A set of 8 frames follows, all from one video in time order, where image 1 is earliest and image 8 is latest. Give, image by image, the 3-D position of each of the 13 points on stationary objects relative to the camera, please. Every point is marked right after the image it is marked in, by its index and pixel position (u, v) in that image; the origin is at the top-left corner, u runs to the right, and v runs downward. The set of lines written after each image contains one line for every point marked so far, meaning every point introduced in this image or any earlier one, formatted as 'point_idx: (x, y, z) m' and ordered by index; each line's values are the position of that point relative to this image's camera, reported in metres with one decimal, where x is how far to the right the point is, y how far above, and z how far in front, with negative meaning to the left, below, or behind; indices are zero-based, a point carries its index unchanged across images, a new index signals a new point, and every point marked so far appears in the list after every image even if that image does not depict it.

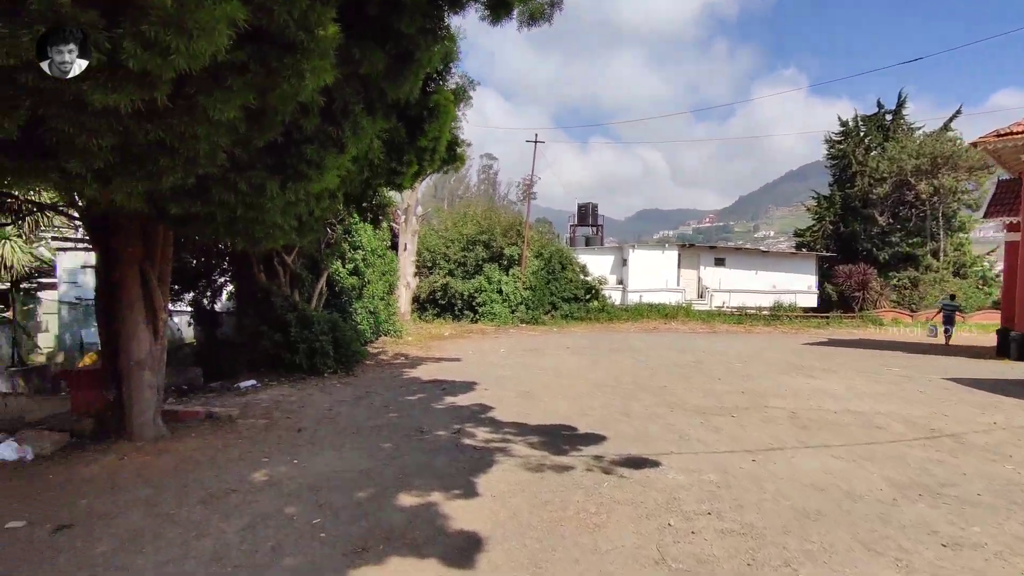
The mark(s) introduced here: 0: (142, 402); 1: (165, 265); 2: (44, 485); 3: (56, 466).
0: (-2.8, -0.9, +4.4) m
1: (-2.7, +0.2, +4.6) m
2: (-2.9, -1.2, +3.7) m
3: (-3.1, -1.2, +4.0) m
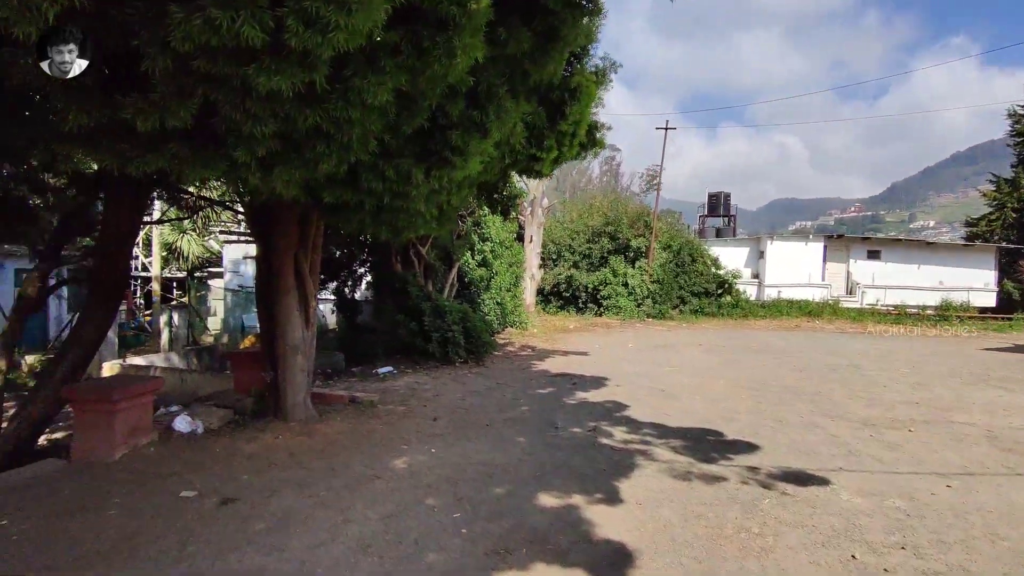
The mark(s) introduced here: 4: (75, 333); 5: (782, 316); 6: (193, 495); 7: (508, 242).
0: (-1.7, -0.8, +4.7) m
1: (-1.6, +0.3, +4.8) m
2: (-2.0, -1.1, +4.0) m
3: (-2.1, -1.1, +4.3) m
4: (-4.1, -0.4, +5.6) m
5: (+8.2, -0.8, +17.9) m
6: (-1.8, -1.2, +3.4) m
7: (-0.1, +1.0, +13.0) m
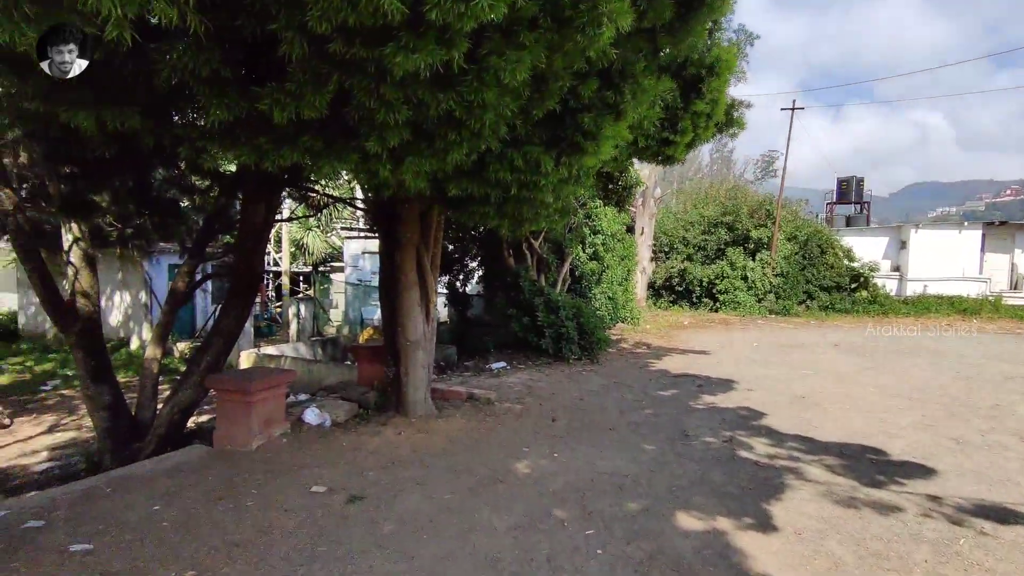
0: (-0.8, -0.7, +4.6) m
1: (-0.6, +0.3, +4.8) m
2: (-1.2, -1.1, +4.0) m
3: (-1.2, -1.1, +4.4) m
4: (-3.0, -0.4, +6.0) m
5: (+11.3, -0.7, +16.0) m
6: (-1.1, -1.2, +3.4) m
7: (+2.3, +1.1, +12.5) m
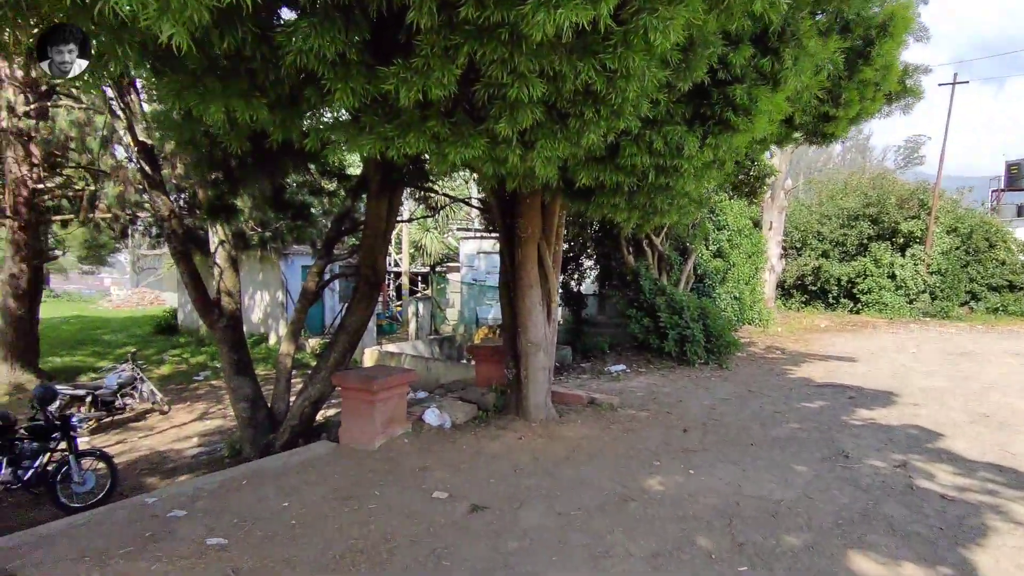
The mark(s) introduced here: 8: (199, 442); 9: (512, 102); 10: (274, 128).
0: (+0.2, -0.7, +4.4) m
1: (+0.3, +0.3, +4.5) m
2: (-0.3, -1.1, +3.9) m
3: (-0.3, -1.1, +4.2) m
4: (-1.7, -0.4, +6.1) m
5: (+14.1, -0.7, +13.4) m
6: (-0.4, -1.2, +3.3) m
7: (+4.6, +1.1, +11.6) m
8: (-3.9, -1.9, +7.3) m
9: (0.0, +0.8, +2.4) m
10: (-1.1, +0.8, +2.7) m
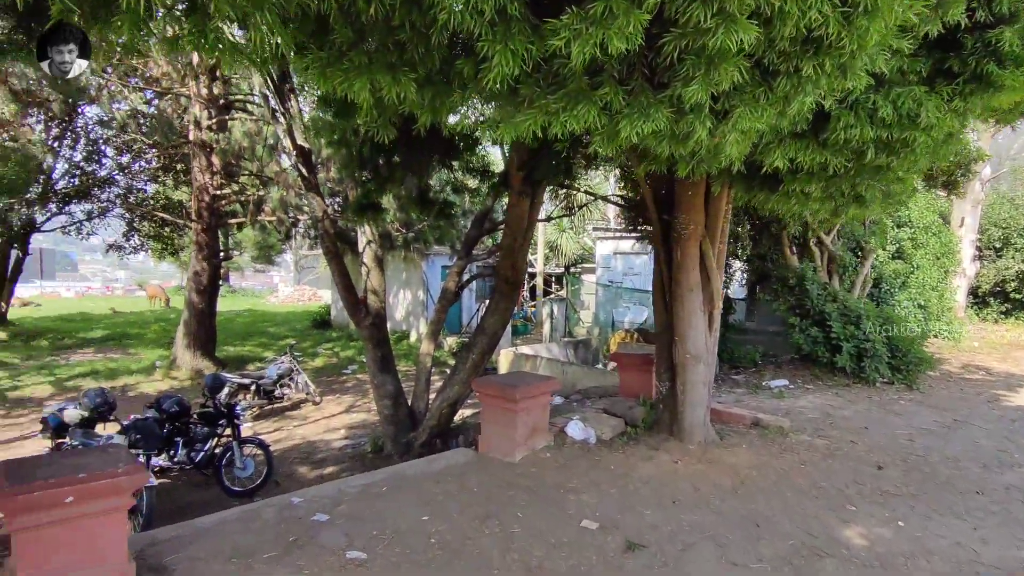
0: (+1.2, -0.7, +3.9) m
1: (+1.4, +0.3, +4.0) m
2: (+0.6, -1.1, +3.5) m
3: (+0.7, -1.1, +3.8) m
4: (-0.3, -0.4, +6.0) m
5: (+16.7, -0.9, +9.6) m
6: (+0.4, -1.2, +2.9) m
7: (+7.1, +1.0, +9.9) m
8: (-2.1, -1.9, +7.6) m
9: (+0.6, +0.8, +2.0) m
10: (-0.4, +0.8, +2.5) m
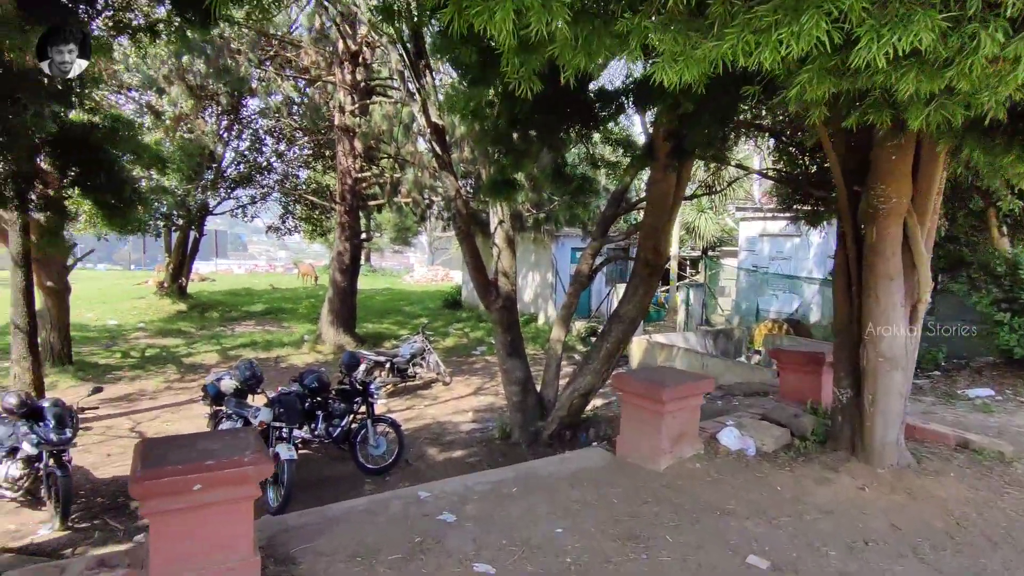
0: (+2.0, -0.7, +3.2) m
1: (+2.2, +0.4, +3.2) m
2: (+1.3, -1.1, +3.0) m
3: (+1.5, -1.0, +3.2) m
4: (+1.0, -0.2, +5.5) m
5: (+18.4, -1.1, +5.5) m
6: (+1.0, -1.1, +2.4) m
7: (+9.1, +1.1, +7.8) m
8: (-0.5, -1.6, +7.5) m
9: (+1.1, +0.8, +1.4) m
10: (+0.2, +0.8, +2.1) m
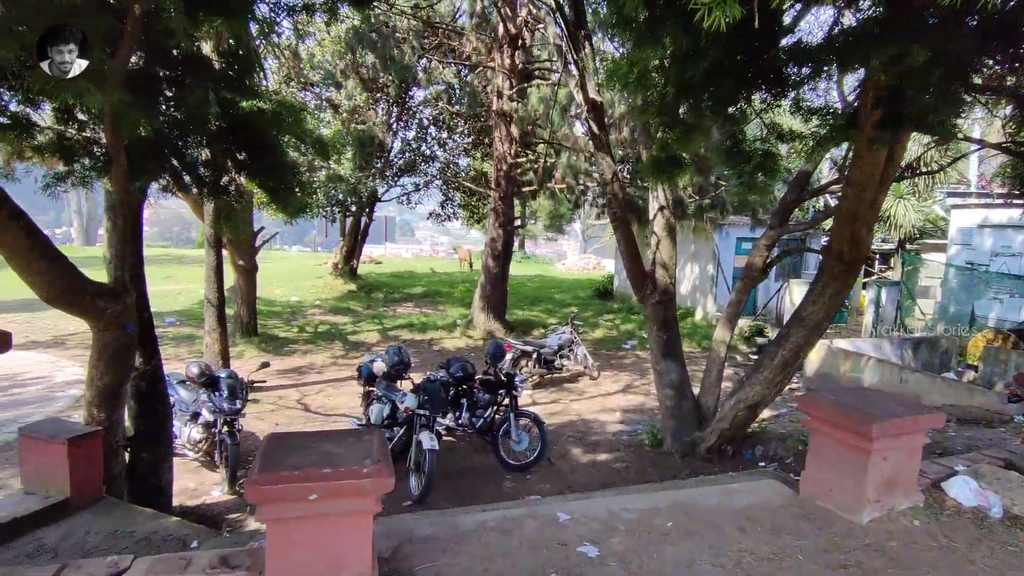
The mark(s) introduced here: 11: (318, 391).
0: (+2.7, -0.7, +2.2) m
1: (+2.9, +0.3, +2.1) m
2: (+1.9, -1.1, +2.1) m
3: (+2.1, -1.1, +2.4) m
4: (+2.3, -0.2, +4.7) m
5: (+19.1, -1.7, +0.3) m
6: (+1.5, -1.1, +1.7) m
7: (+10.7, +0.9, +4.8) m
8: (+1.3, -1.5, +7.0) m
9: (+1.4, +0.7, +0.6) m
10: (+0.7, +0.8, +1.6) m
11: (-2.5, -1.3, +7.7) m
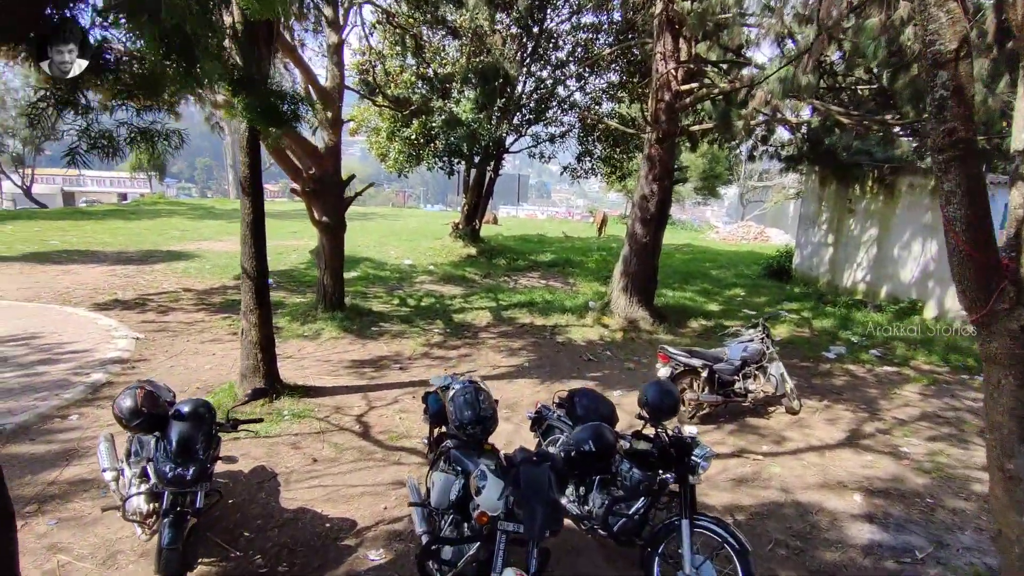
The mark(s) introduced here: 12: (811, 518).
0: (+2.7, -1.1, -1.0) m
1: (+3.0, 0.0, -1.2) m
2: (+2.0, -1.4, -0.9) m
3: (+2.2, -1.3, -0.7) m
4: (+2.9, -0.3, +1.5) m
5: (+18.3, -3.0, -6.3) m
6: (+1.4, -1.4, -1.2) m
7: (+11.2, +0.2, -0.3) m
8: (+2.4, -1.5, +4.1) m
9: (+1.2, +0.4, -2.3) m
10: (+0.7, +0.6, -1.3) m
11: (-1.1, -1.0, +5.5) m
12: (+2.0, -1.5, +3.9) m
